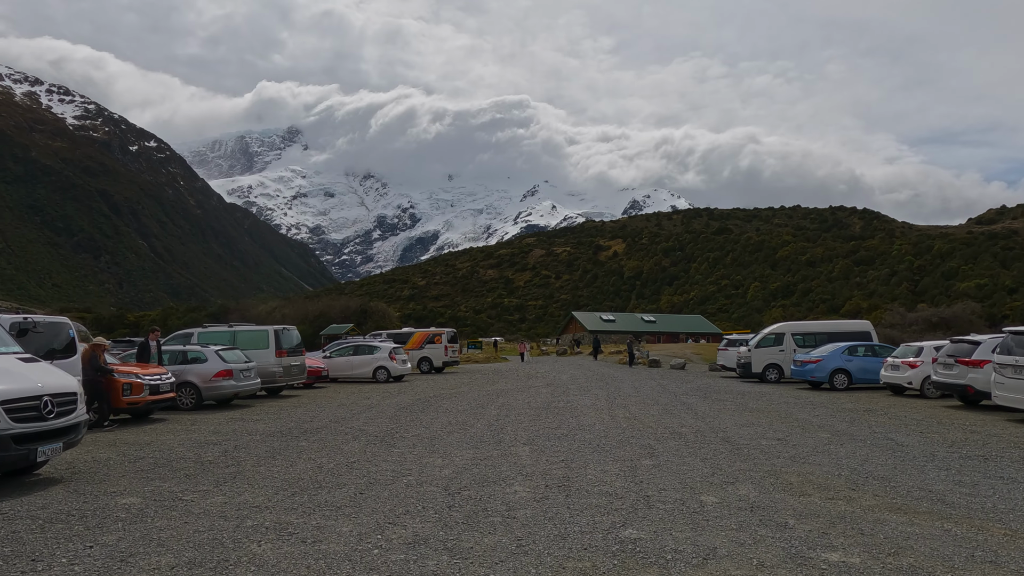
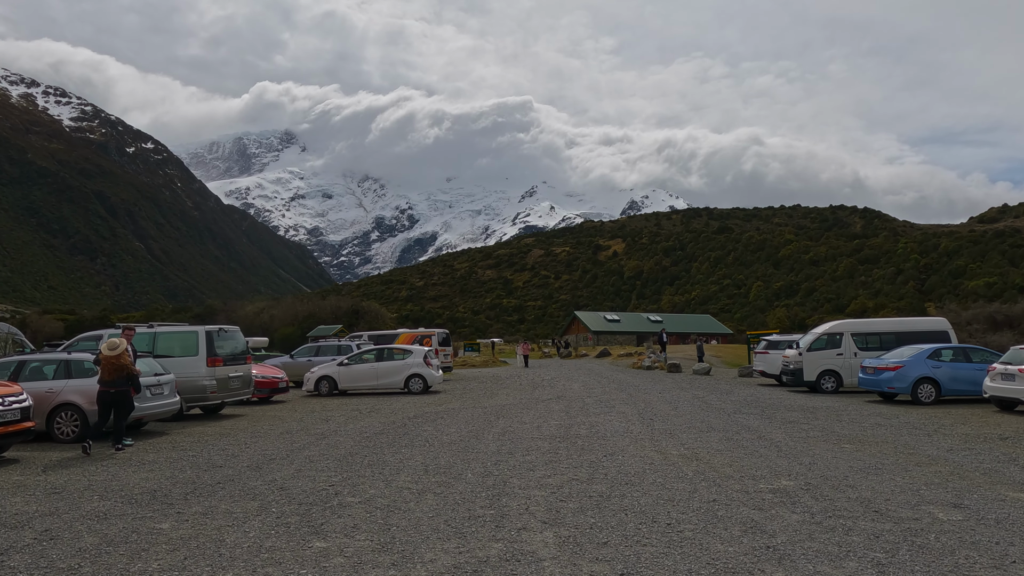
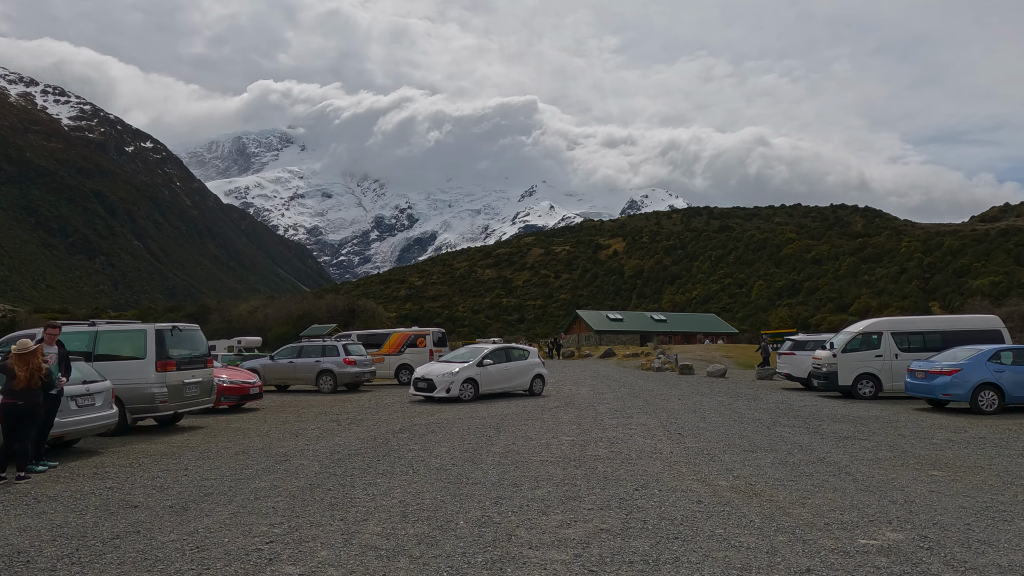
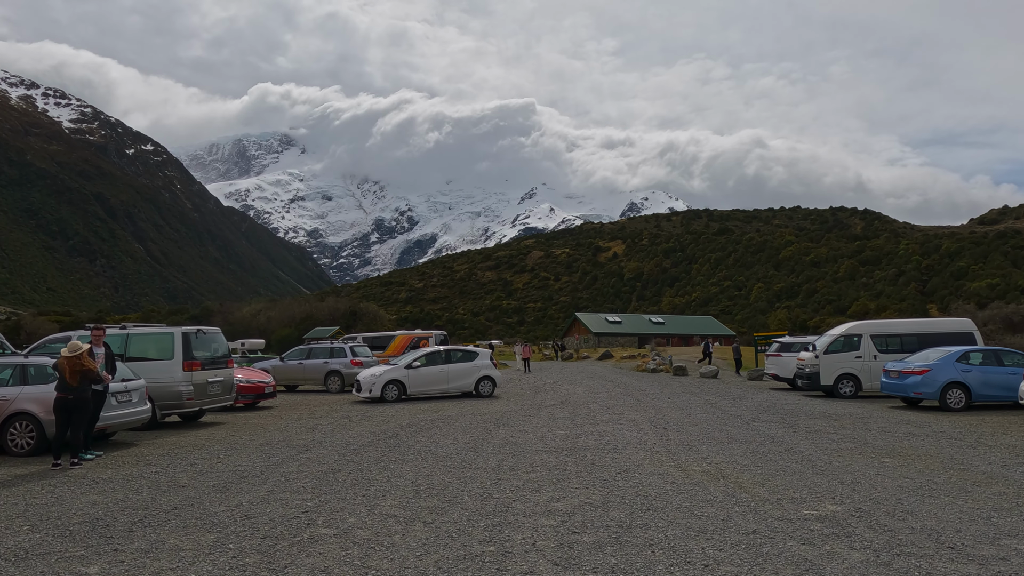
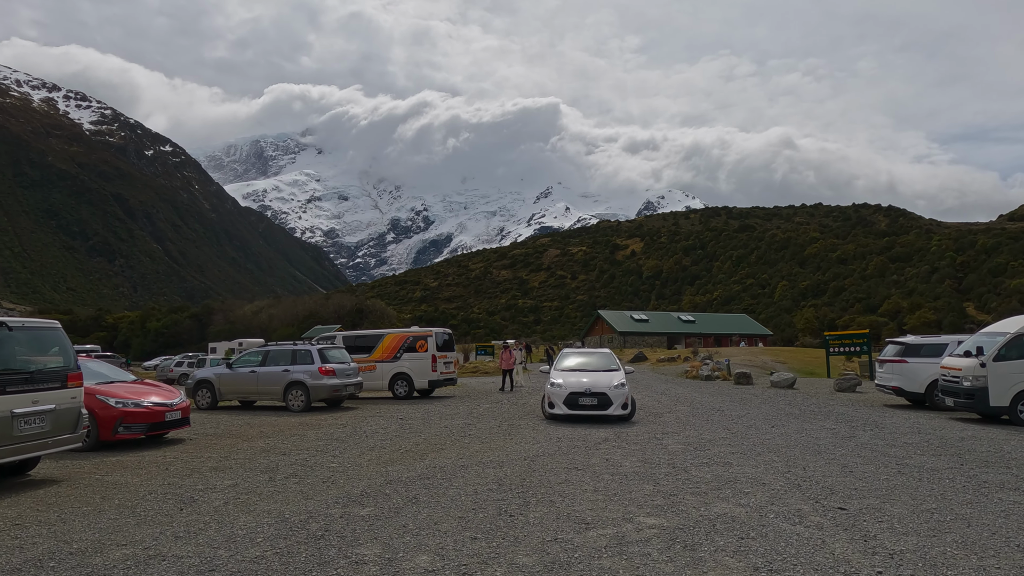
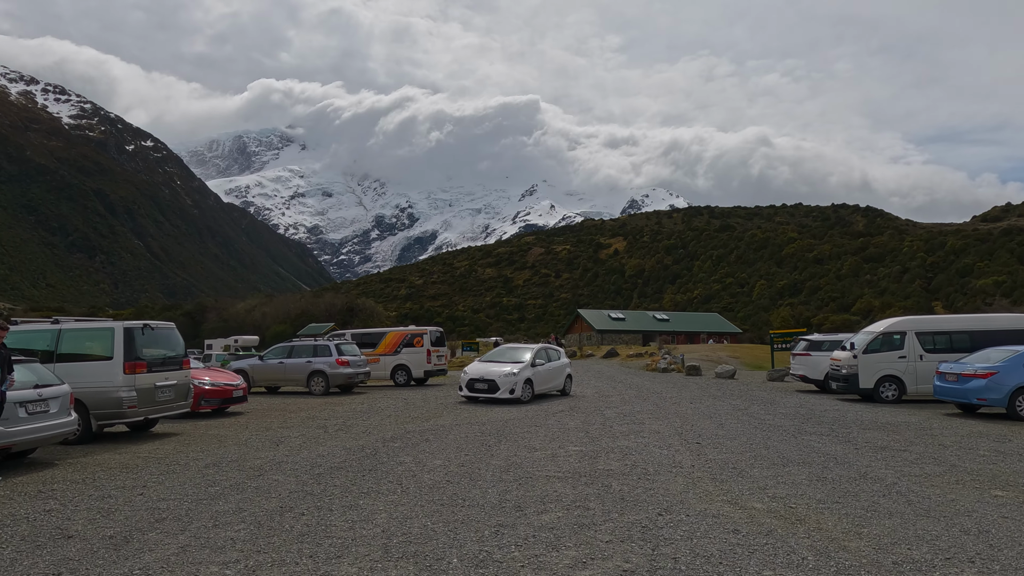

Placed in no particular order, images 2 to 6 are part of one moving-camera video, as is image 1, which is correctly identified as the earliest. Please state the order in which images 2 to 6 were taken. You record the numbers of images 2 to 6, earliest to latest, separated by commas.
2, 4, 3, 6, 5
